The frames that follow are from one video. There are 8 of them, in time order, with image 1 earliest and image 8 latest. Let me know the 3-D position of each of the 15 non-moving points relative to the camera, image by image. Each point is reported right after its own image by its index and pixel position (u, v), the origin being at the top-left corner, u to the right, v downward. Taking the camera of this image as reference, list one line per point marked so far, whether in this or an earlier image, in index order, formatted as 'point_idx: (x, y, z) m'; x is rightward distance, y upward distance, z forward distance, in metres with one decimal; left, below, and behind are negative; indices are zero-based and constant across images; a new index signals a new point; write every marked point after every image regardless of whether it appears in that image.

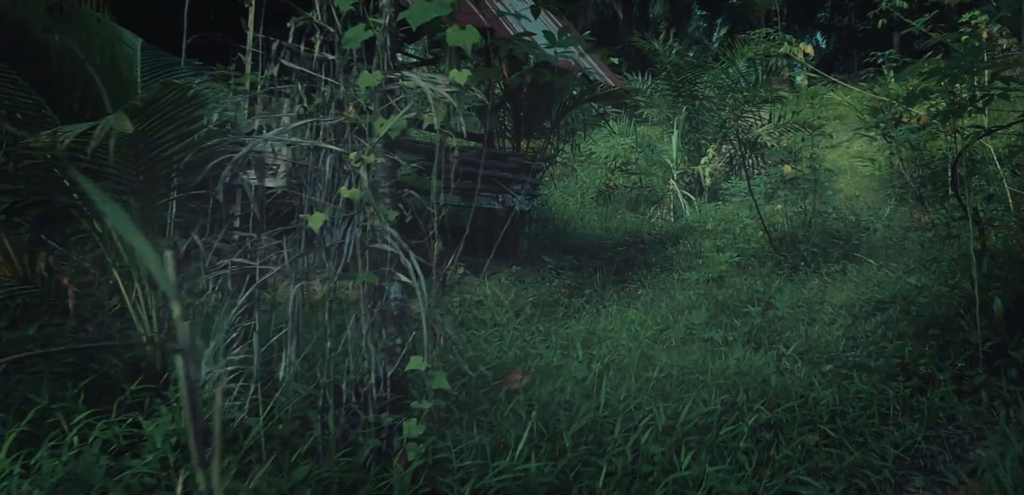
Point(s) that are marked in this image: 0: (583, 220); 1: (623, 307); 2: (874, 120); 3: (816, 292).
0: (+0.8, +0.3, +9.5) m
1: (+0.8, -0.4, +5.8) m
2: (+3.1, +1.1, +7.6) m
3: (+1.9, -0.3, +5.5) m
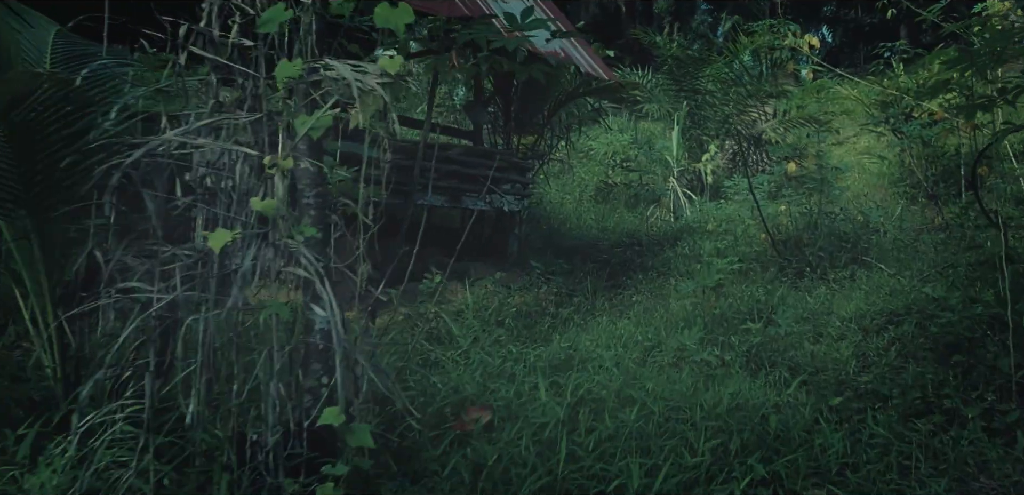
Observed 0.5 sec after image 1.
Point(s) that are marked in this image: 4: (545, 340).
0: (+0.7, +0.3, +9.1) m
1: (+0.7, -0.5, +5.4) m
2: (+3.0, +1.1, +7.1) m
3: (+1.8, -0.3, +5.1) m
4: (+0.2, -0.5, +4.5) m
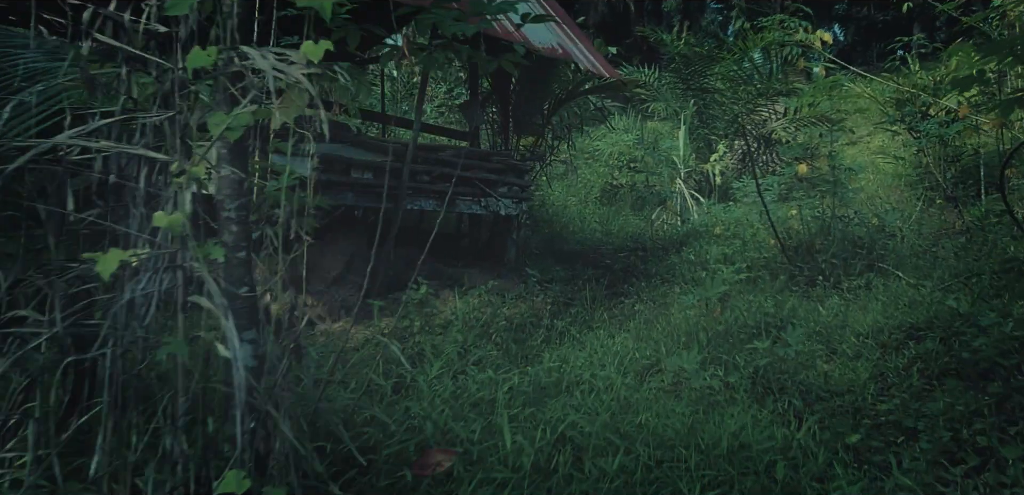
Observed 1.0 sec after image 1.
0: (+0.7, +0.3, +8.7) m
1: (+0.6, -0.5, +5.0) m
2: (+3.0, +1.0, +6.8) m
3: (+1.8, -0.4, +4.8) m
4: (+0.1, -0.6, +4.2) m
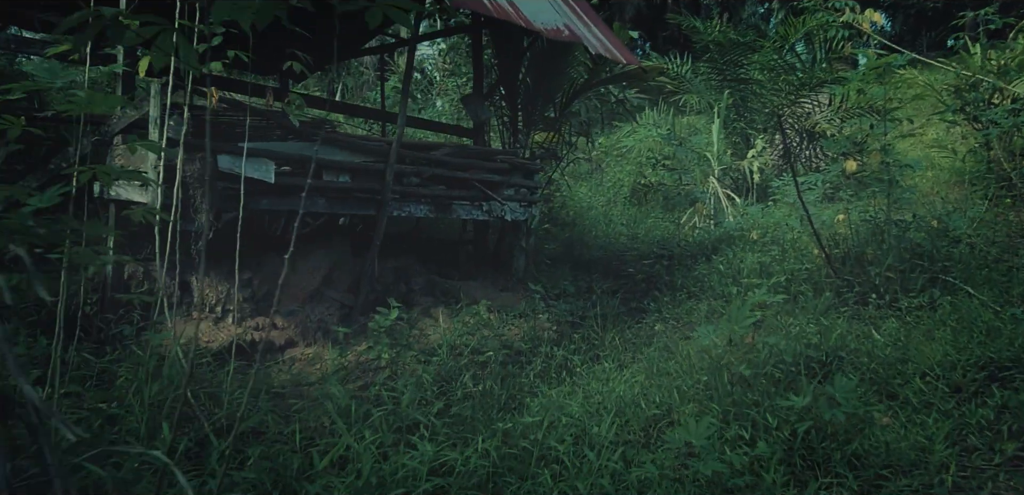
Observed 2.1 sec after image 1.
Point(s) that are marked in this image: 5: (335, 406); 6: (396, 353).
0: (+0.9, +0.2, +7.9) m
1: (+0.6, -0.6, +4.2) m
2: (+3.0, +1.0, +5.8) m
3: (+1.7, -0.4, +3.9) m
4: (0.0, -0.6, +3.4) m
5: (-0.7, -0.6, +3.4) m
6: (-0.6, -0.5, +4.3) m
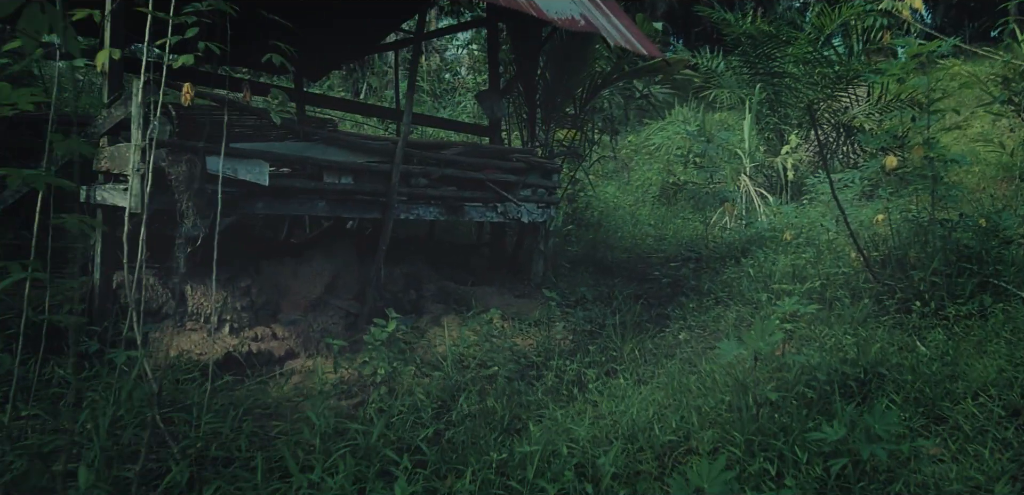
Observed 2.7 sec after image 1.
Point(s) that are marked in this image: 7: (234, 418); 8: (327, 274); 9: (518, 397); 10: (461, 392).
0: (+1.0, +0.2, +7.5) m
1: (+0.6, -0.6, +3.9) m
2: (+3.1, +1.0, +5.4) m
3: (+1.7, -0.5, +3.5) m
4: (0.0, -0.7, +3.0) m
5: (-0.7, -0.7, +3.1) m
6: (-0.5, -0.5, +4.0) m
7: (-1.1, -0.7, +3.3) m
8: (-1.1, -0.2, +5.1) m
9: (0.0, -0.6, +3.7) m
10: (-0.2, -0.6, +3.7) m
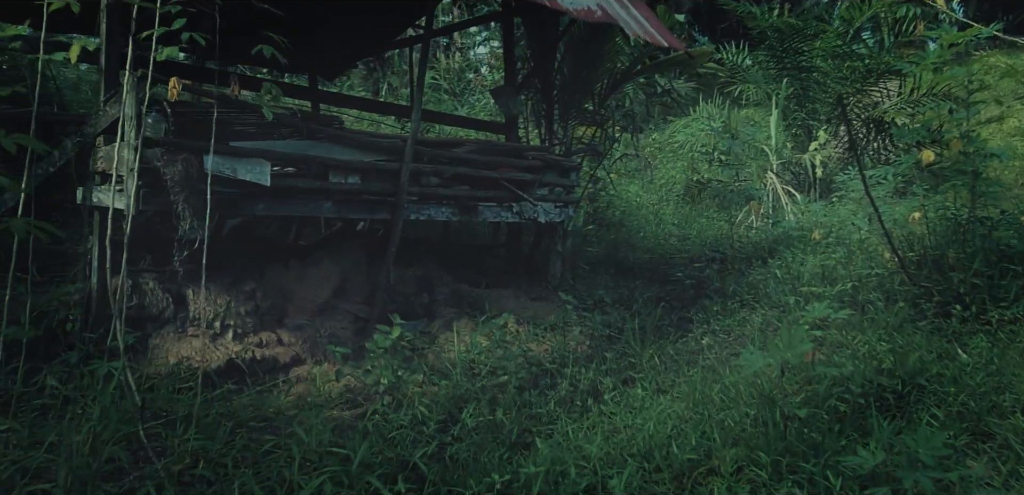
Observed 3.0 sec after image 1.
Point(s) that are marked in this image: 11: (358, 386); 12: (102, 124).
0: (+1.2, +0.2, +7.3) m
1: (+0.6, -0.6, +3.6) m
2: (+3.2, +1.0, +5.1) m
3: (+1.8, -0.5, +3.2) m
4: (+0.1, -0.7, +2.8) m
5: (-0.6, -0.7, +2.9) m
6: (-0.5, -0.6, +3.8) m
7: (-1.0, -0.7, +3.2) m
8: (-1.0, -0.2, +4.9) m
9: (+0.1, -0.6, +3.5) m
10: (-0.2, -0.6, +3.5) m
11: (-0.7, -0.6, +3.8) m
12: (-1.9, +0.6, +3.9) m
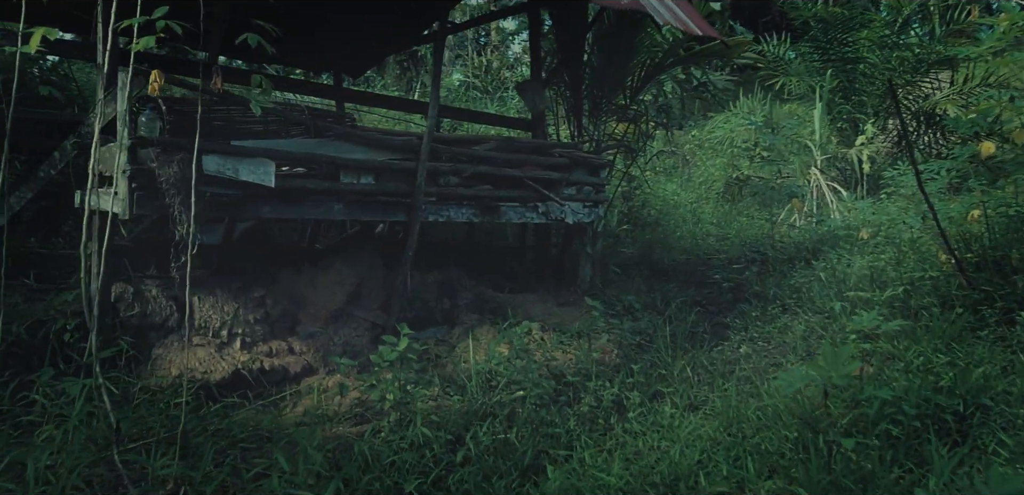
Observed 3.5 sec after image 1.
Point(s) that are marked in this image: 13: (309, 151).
0: (+1.4, +0.2, +7.0) m
1: (+0.7, -0.6, +3.3) m
2: (+3.3, +1.0, +4.7) m
3: (+1.8, -0.5, +2.9) m
4: (+0.1, -0.7, +2.5) m
5: (-0.6, -0.7, +2.6) m
6: (-0.4, -0.6, +3.6) m
7: (-1.0, -0.7, +2.9) m
8: (-0.9, -0.2, +4.7) m
9: (+0.1, -0.7, +3.2) m
10: (-0.1, -0.6, +3.2) m
11: (-0.6, -0.6, +3.5) m
12: (-1.8, +0.5, +3.7) m
13: (-1.0, +0.5, +4.1) m
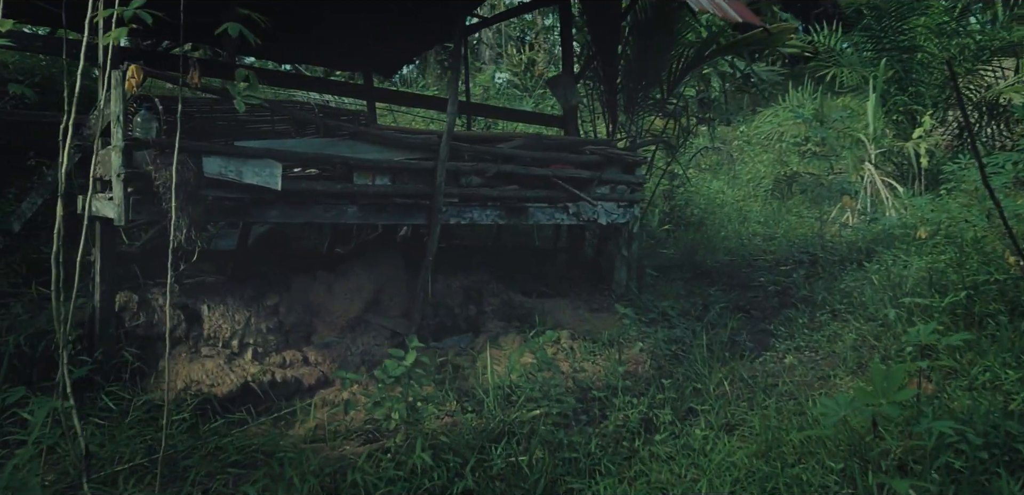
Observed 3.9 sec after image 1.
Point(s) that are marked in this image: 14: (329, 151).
0: (+1.7, +0.2, +6.6) m
1: (+0.8, -0.6, +3.0) m
2: (+3.4, +1.0, +4.2) m
3: (+1.8, -0.5, +2.5) m
4: (+0.1, -0.7, +2.3) m
5: (-0.6, -0.7, +2.4) m
6: (-0.3, -0.6, +3.3) m
7: (-1.0, -0.7, +2.7) m
8: (-0.7, -0.2, +4.5) m
9: (+0.2, -0.7, +2.9) m
10: (-0.1, -0.7, +3.0) m
11: (-0.5, -0.6, +3.3) m
12: (-1.7, +0.5, +3.6) m
13: (-0.9, +0.4, +3.9) m
14: (-0.8, +0.4, +4.0) m
